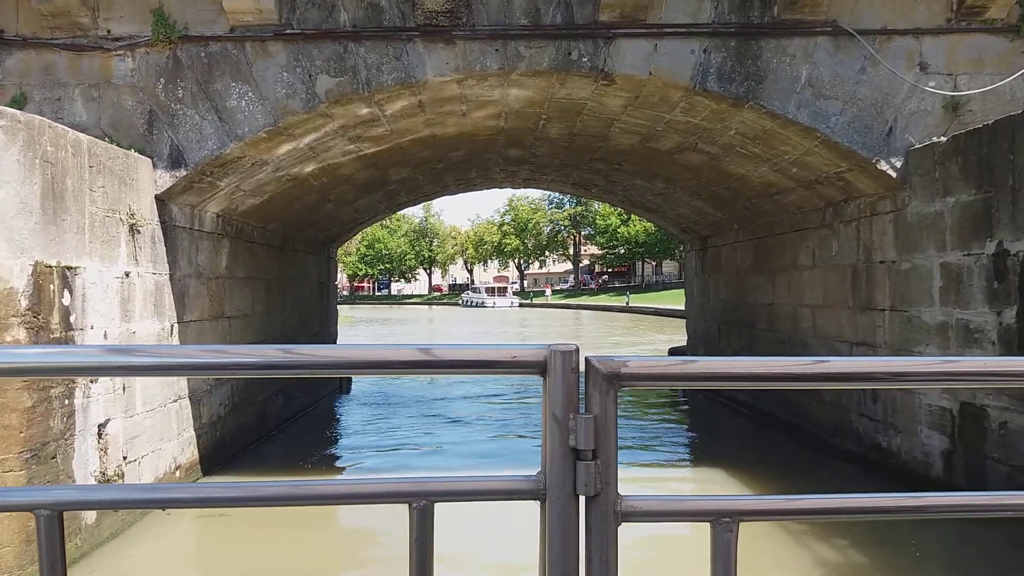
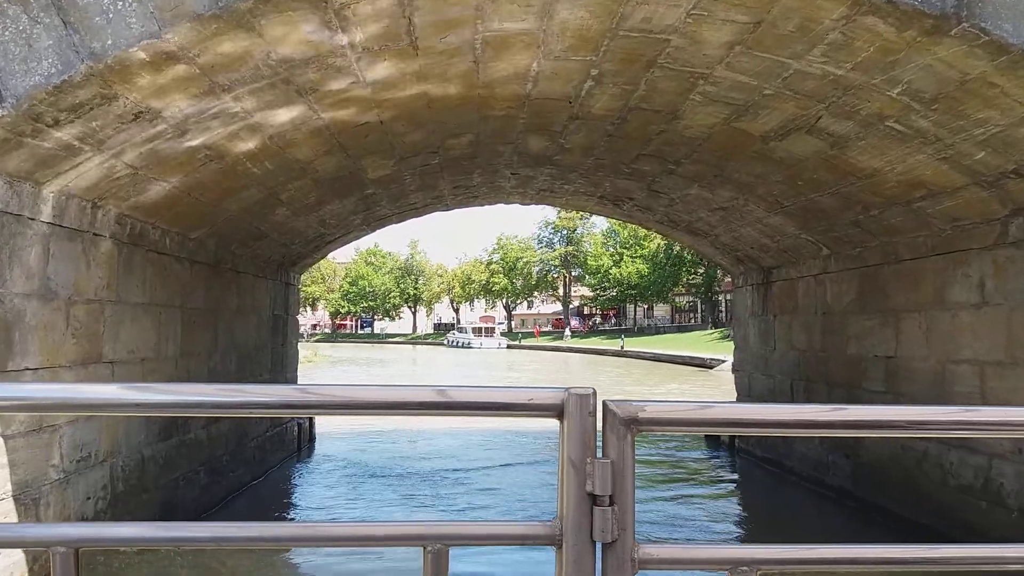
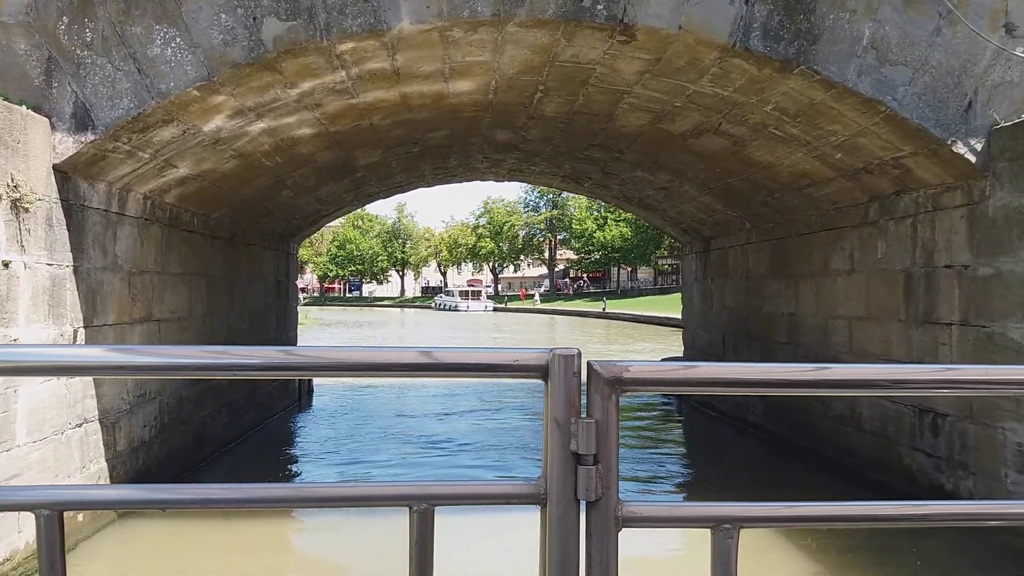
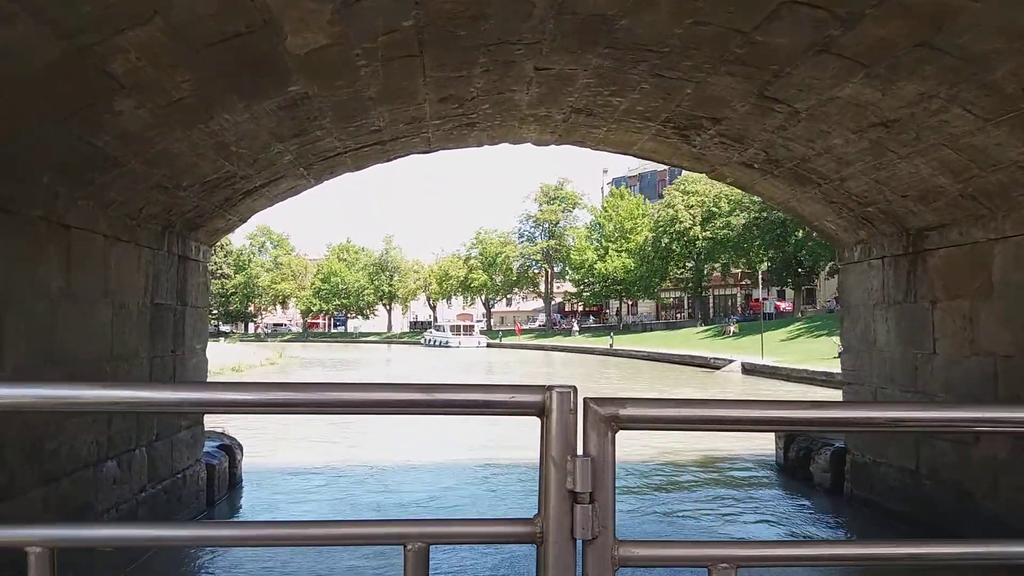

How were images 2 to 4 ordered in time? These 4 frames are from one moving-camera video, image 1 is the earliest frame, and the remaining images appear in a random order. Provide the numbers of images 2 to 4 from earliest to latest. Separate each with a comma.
3, 2, 4
